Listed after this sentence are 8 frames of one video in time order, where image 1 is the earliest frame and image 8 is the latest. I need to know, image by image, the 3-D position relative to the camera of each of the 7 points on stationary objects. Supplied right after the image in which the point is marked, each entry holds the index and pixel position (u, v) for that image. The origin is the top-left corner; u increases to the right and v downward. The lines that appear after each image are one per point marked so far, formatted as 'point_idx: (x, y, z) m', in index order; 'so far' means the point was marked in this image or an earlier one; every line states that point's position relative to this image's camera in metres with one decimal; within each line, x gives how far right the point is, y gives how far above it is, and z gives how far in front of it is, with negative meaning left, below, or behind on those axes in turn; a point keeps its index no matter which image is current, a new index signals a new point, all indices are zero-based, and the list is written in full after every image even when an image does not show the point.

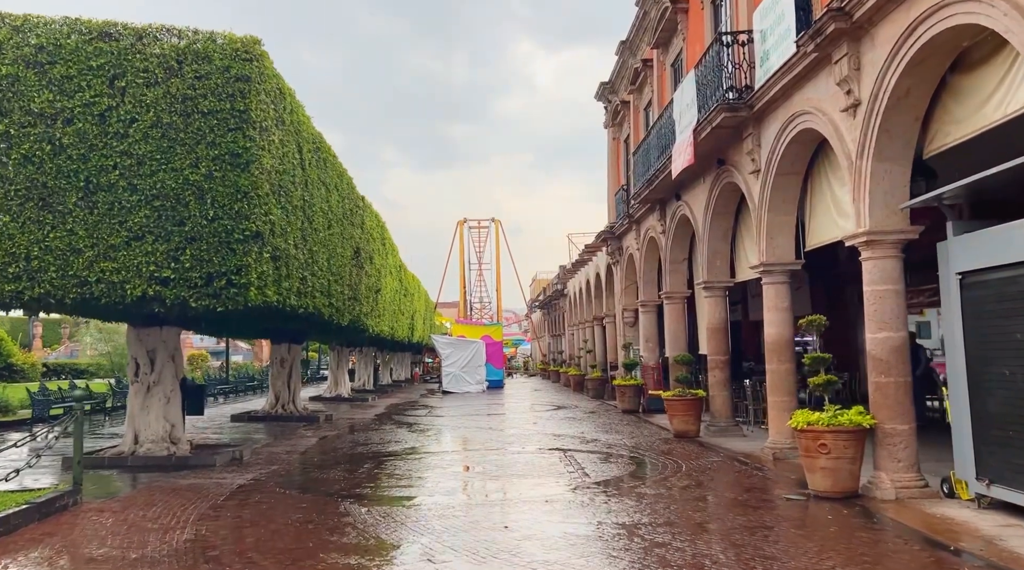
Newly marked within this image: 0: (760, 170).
0: (+3.5, +1.7, +12.7) m
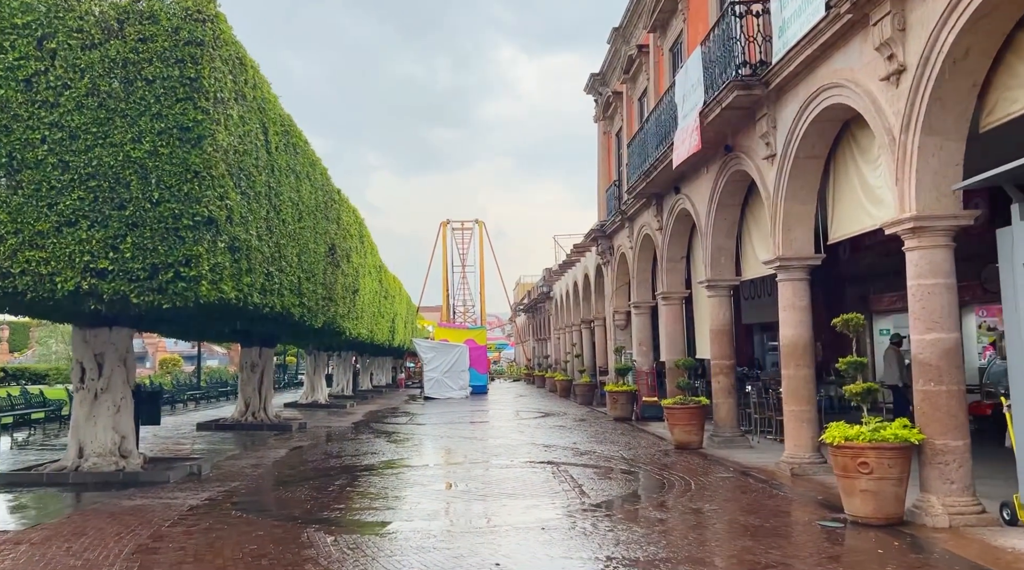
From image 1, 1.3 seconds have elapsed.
0: (+3.4, +1.7, +11.5) m
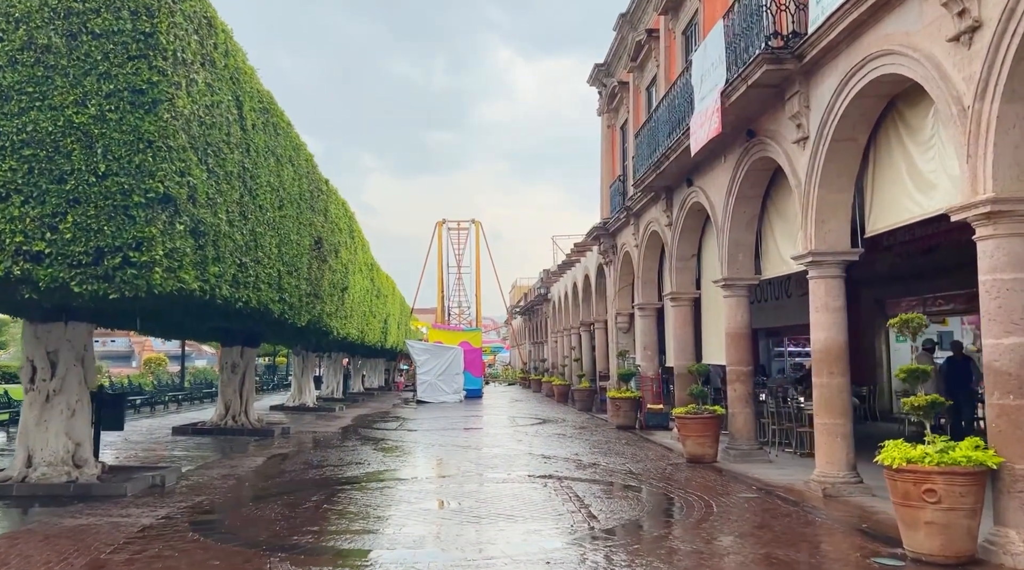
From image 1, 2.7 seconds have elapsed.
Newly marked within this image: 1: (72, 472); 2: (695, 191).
0: (+3.4, +1.7, +10.3) m
1: (-5.9, -2.5, +11.9) m
2: (+3.1, +1.6, +15.2) m
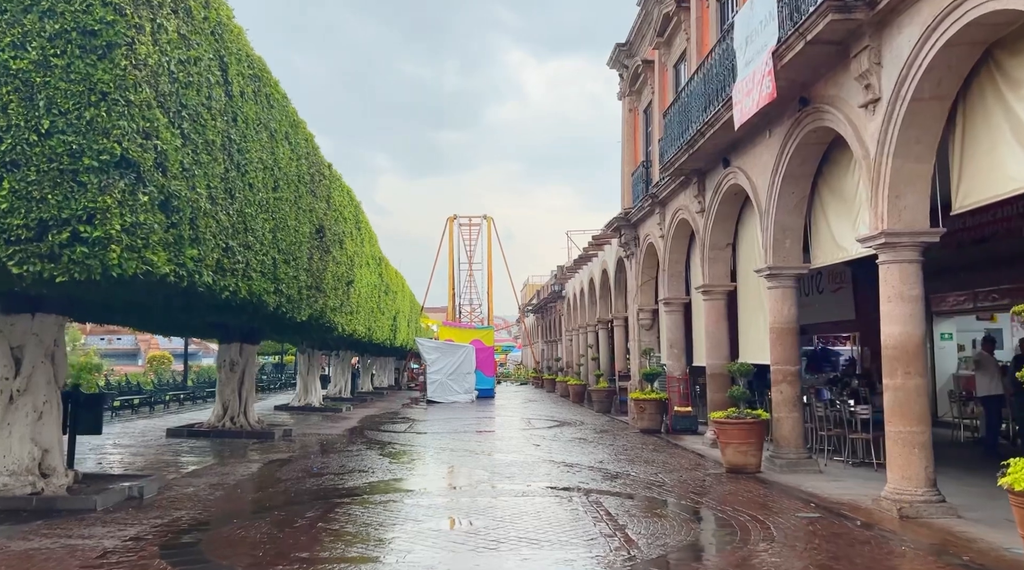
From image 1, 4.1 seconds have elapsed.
0: (+3.6, +1.9, +8.8) m
1: (-5.6, -2.3, +10.6) m
2: (+3.4, +1.7, +13.7) m
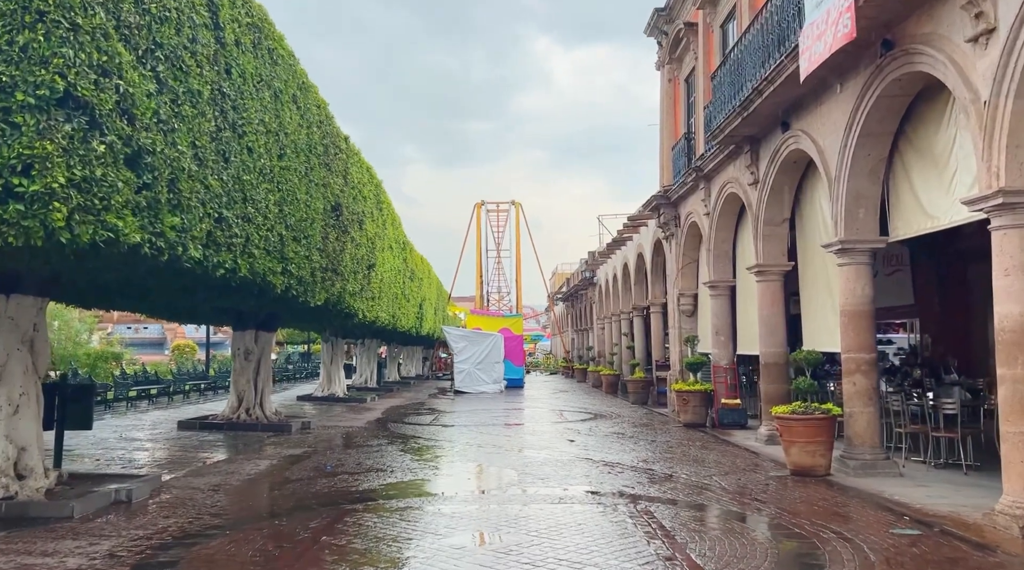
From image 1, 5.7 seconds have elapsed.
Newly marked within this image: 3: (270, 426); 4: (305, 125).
0: (+3.9, +2.1, +7.3) m
1: (-5.2, -2.1, +9.3) m
2: (+3.8, +2.0, +12.2) m
3: (-5.1, -2.9, +18.5) m
4: (-3.0, +2.3, +13.0) m
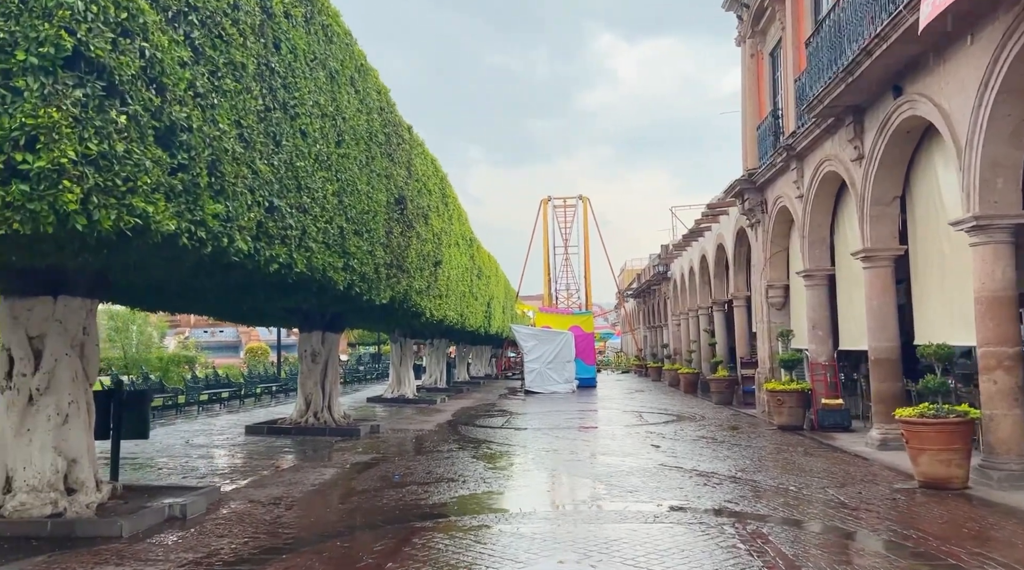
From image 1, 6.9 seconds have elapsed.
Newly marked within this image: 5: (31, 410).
0: (+4.5, +2.3, +5.9) m
1: (-4.4, -2.1, +8.7) m
2: (+4.8, +2.2, +10.8) m
3: (-3.5, -2.9, +17.8) m
4: (-2.0, +2.4, +12.2) m
5: (-4.8, -1.2, +8.8) m
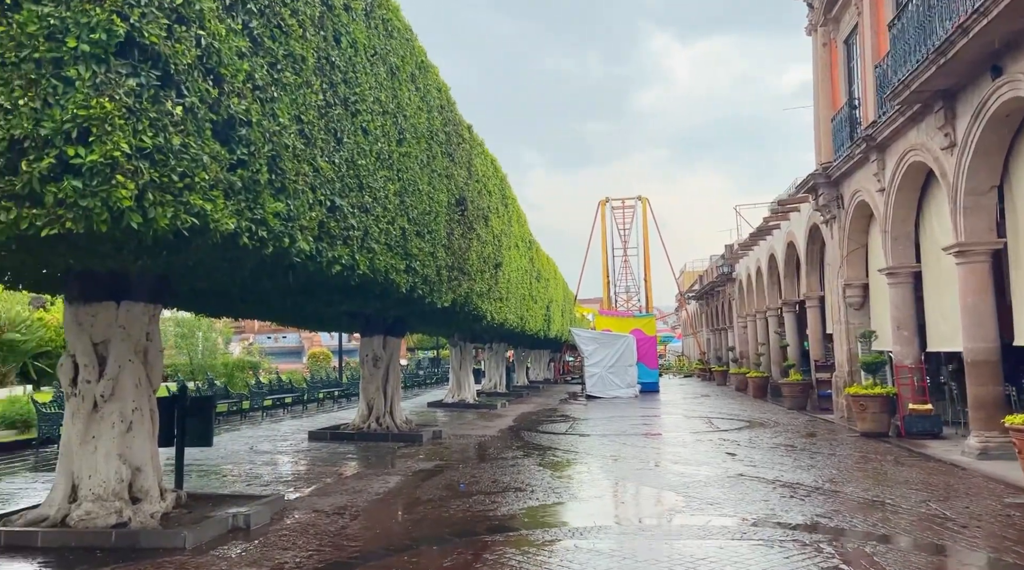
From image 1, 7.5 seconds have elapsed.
0: (+5.0, +2.3, +5.2) m
1: (-3.7, -2.1, +8.5) m
2: (+5.6, +2.3, +10.1) m
3: (-2.2, -3.0, +17.6) m
4: (-1.1, +2.3, +11.8) m
5: (-4.1, -1.3, +8.7) m
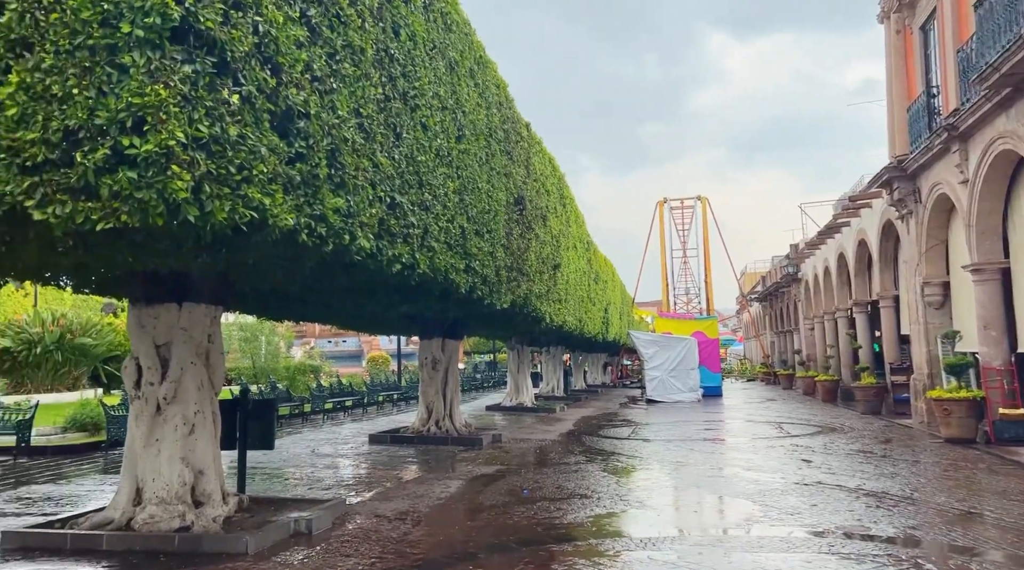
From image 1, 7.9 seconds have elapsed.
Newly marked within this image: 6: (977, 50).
0: (+5.4, +2.4, +4.5) m
1: (-3.1, -2.2, +8.4) m
2: (+6.3, +2.3, +9.4) m
3: (-1.0, -3.0, +17.3) m
4: (-0.3, +2.3, +11.6) m
5: (-3.4, -1.3, +8.6) m
6: (+6.3, +3.2, +12.1) m
